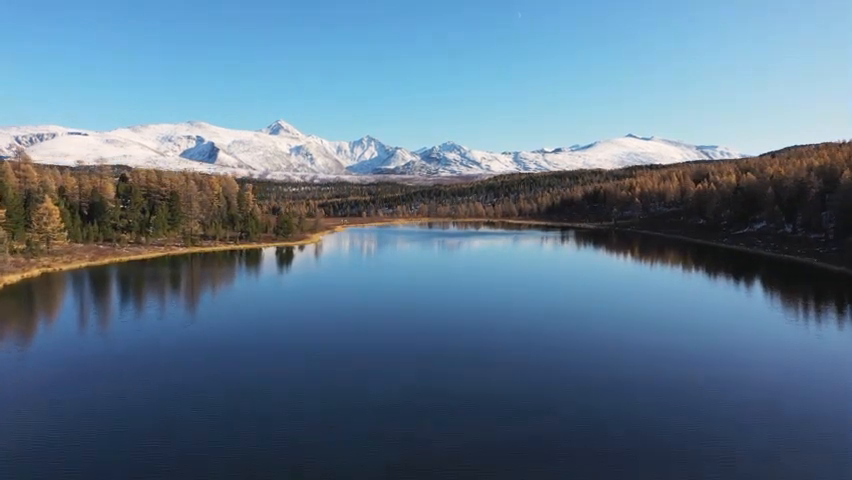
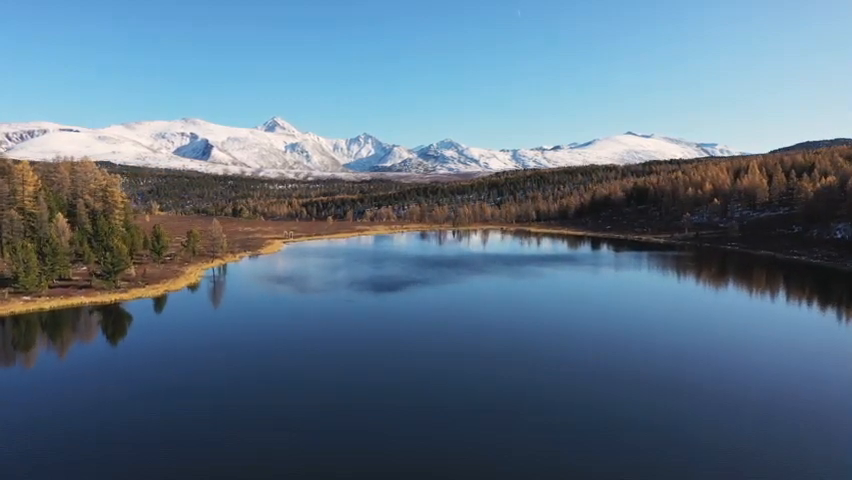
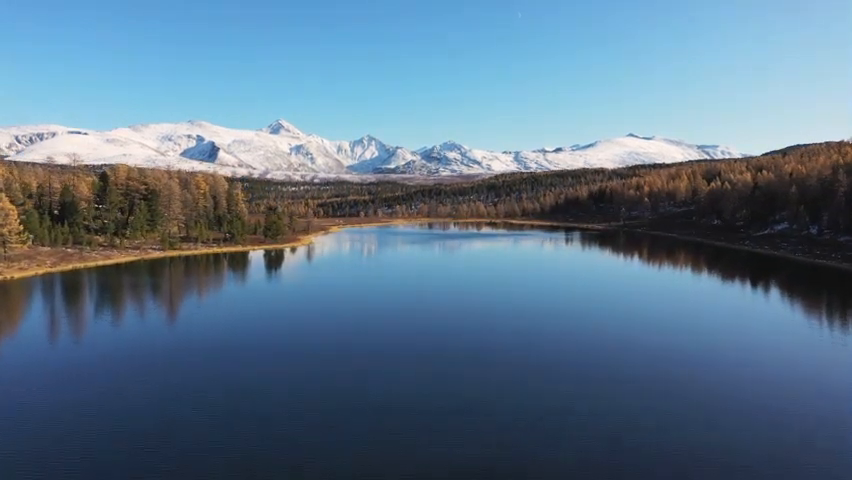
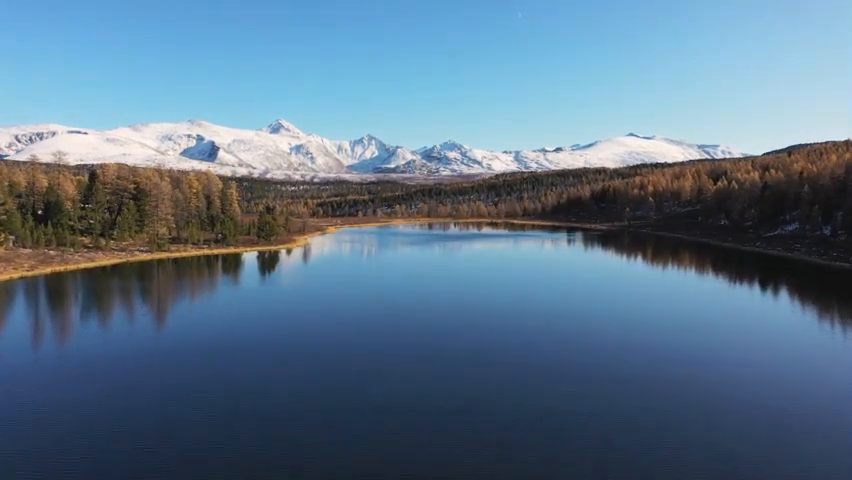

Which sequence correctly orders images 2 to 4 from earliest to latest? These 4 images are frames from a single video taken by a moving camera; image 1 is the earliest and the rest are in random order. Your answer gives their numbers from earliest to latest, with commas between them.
3, 4, 2
